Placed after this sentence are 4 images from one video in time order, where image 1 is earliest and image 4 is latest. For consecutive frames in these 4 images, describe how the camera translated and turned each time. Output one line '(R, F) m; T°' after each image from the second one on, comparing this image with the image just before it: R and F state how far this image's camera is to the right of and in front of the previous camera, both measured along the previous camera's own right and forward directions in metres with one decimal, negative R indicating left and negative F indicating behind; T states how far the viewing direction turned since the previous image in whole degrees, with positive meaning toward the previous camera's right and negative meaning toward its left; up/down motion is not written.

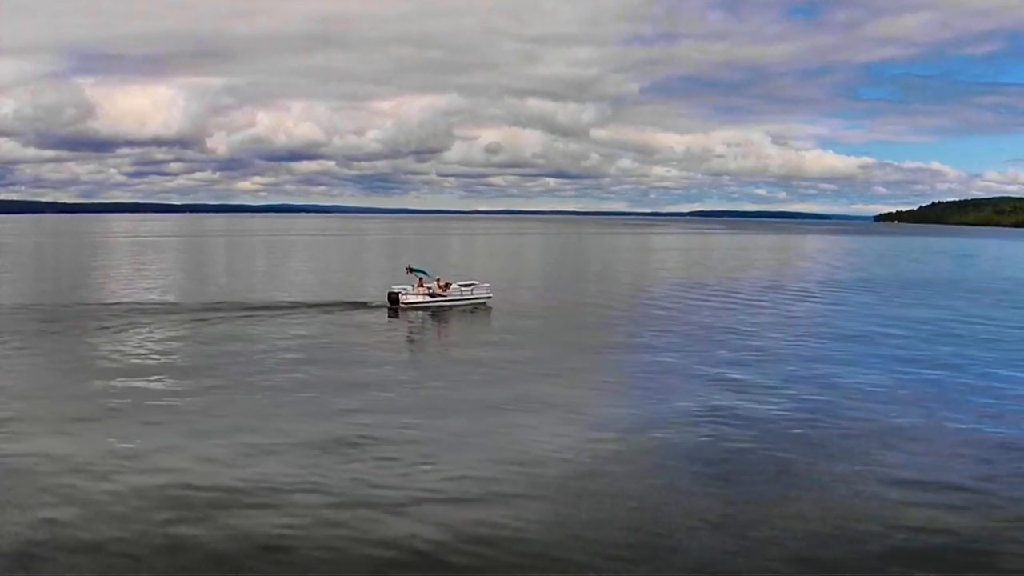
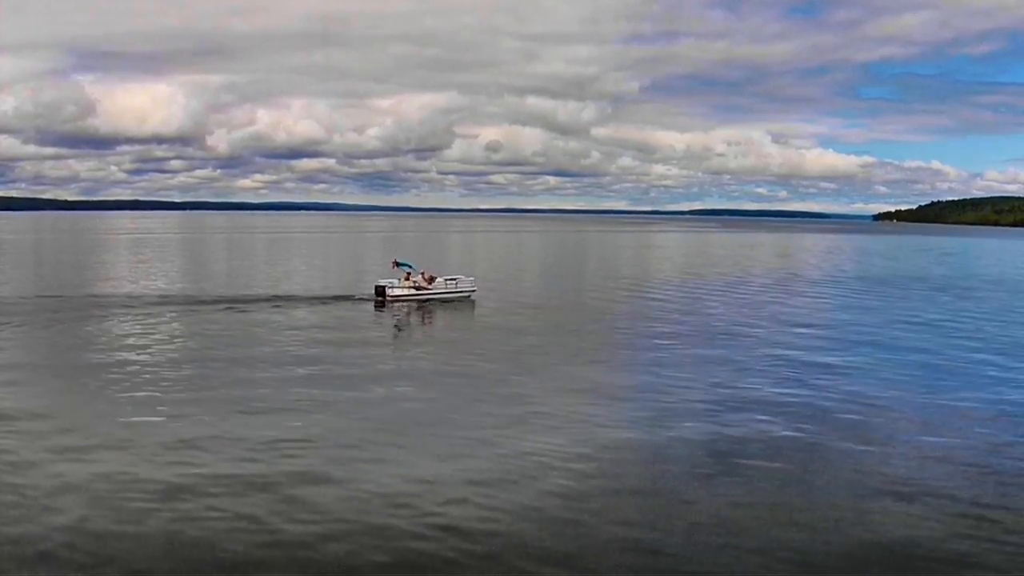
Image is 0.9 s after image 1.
(0.0, +0.1) m; 0°
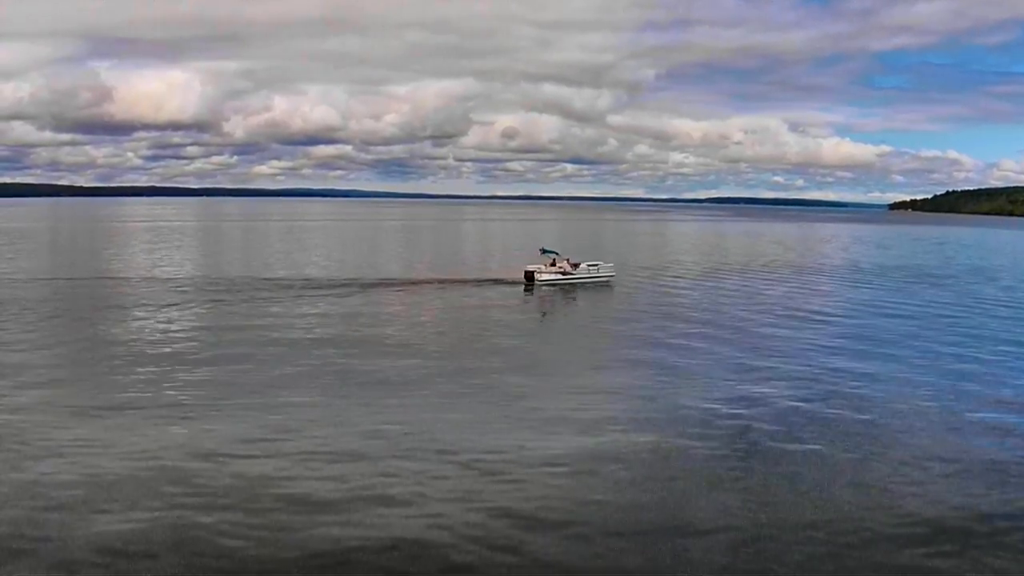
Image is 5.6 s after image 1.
(-1.3, +0.4) m; -1°
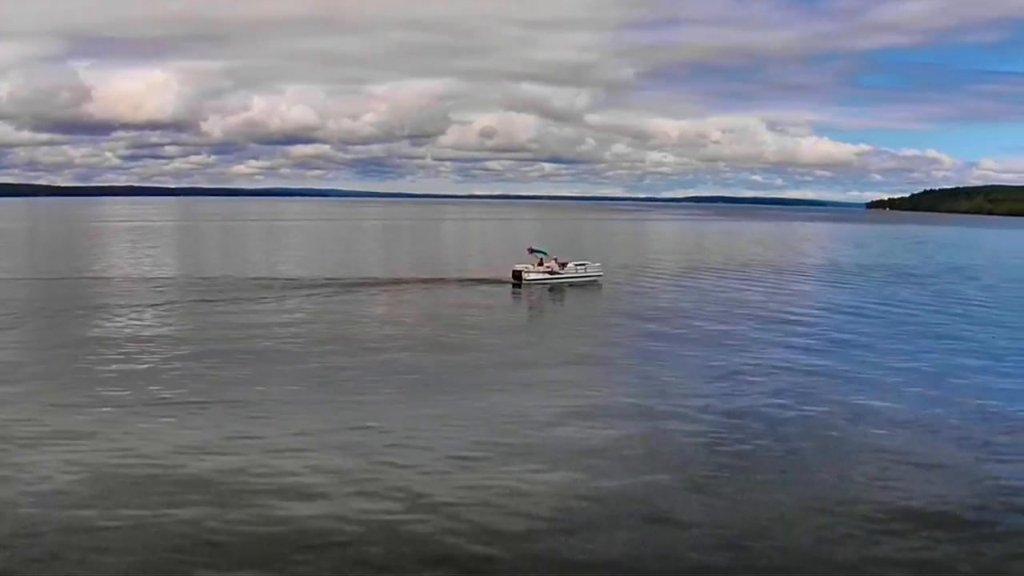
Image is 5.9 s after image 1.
(+1.6, -0.8) m; +1°
